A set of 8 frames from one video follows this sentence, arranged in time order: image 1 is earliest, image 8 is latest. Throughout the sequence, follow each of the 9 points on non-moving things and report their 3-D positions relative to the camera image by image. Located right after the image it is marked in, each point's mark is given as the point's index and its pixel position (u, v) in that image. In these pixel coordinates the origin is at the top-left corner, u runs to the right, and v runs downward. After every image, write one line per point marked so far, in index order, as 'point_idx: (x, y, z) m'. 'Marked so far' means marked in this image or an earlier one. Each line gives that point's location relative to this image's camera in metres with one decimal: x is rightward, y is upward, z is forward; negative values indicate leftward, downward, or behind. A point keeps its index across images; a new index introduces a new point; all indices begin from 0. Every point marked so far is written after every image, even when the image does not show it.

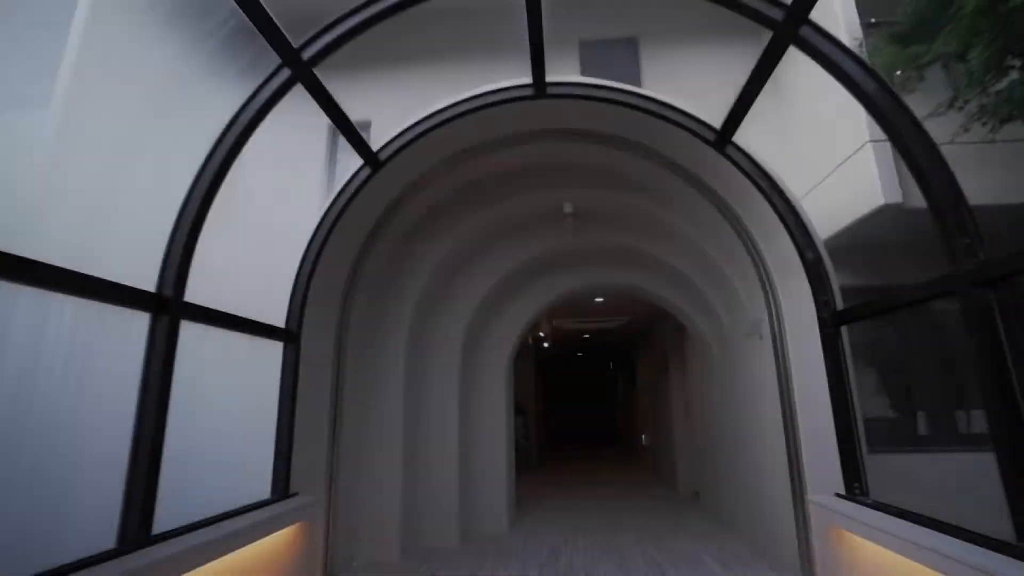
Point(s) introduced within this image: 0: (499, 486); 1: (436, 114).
0: (-0.1, -2.2, +5.2) m
1: (-0.6, +1.5, +4.0) m
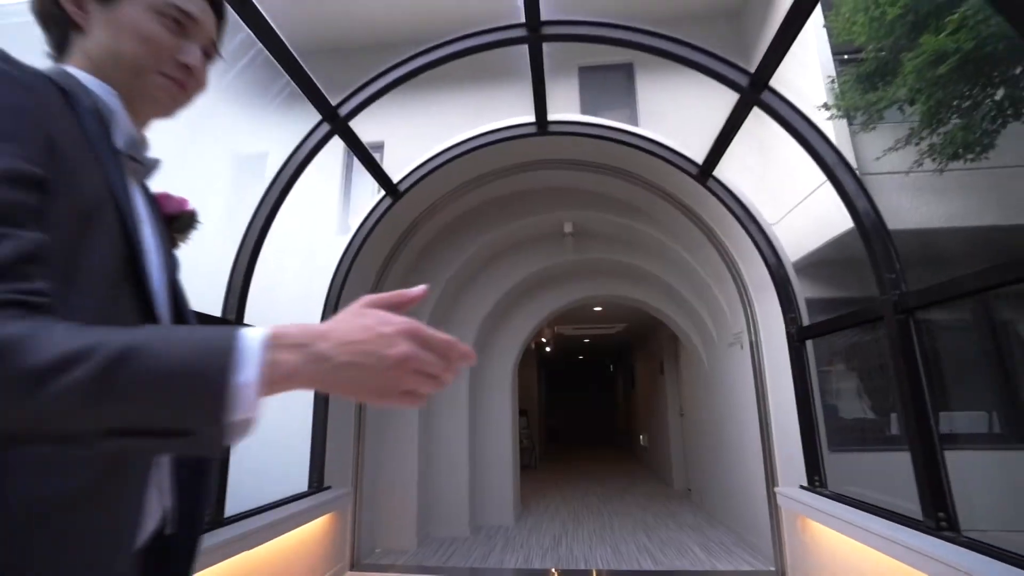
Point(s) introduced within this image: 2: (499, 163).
0: (-0.1, -2.3, +5.7) m
1: (-0.6, +1.3, +4.5) m
2: (-0.1, +1.3, +4.9) m
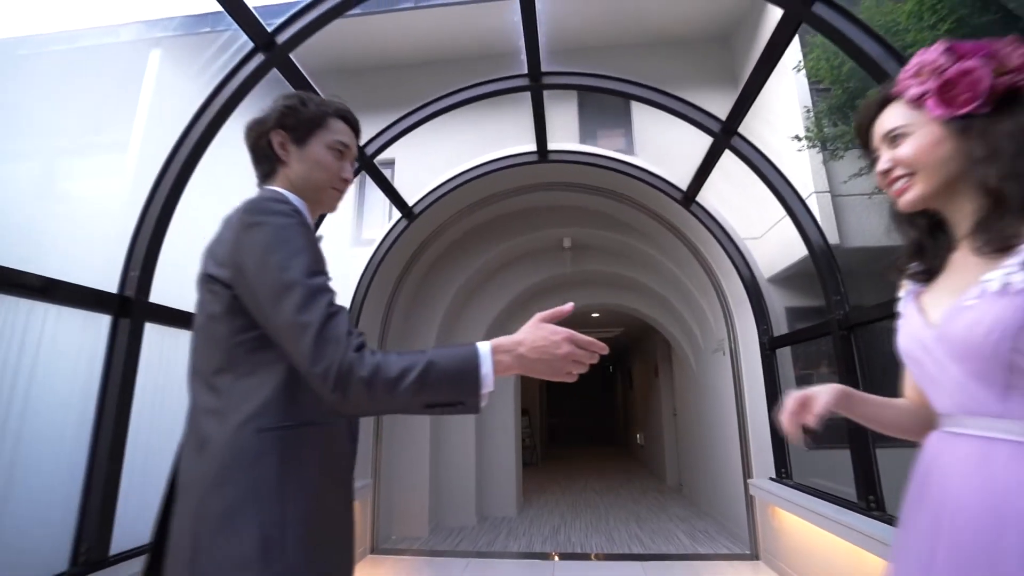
0: (0.0, -2.5, +6.2) m
1: (-0.5, +1.2, +5.0) m
2: (-0.1, +1.2, +5.4) m
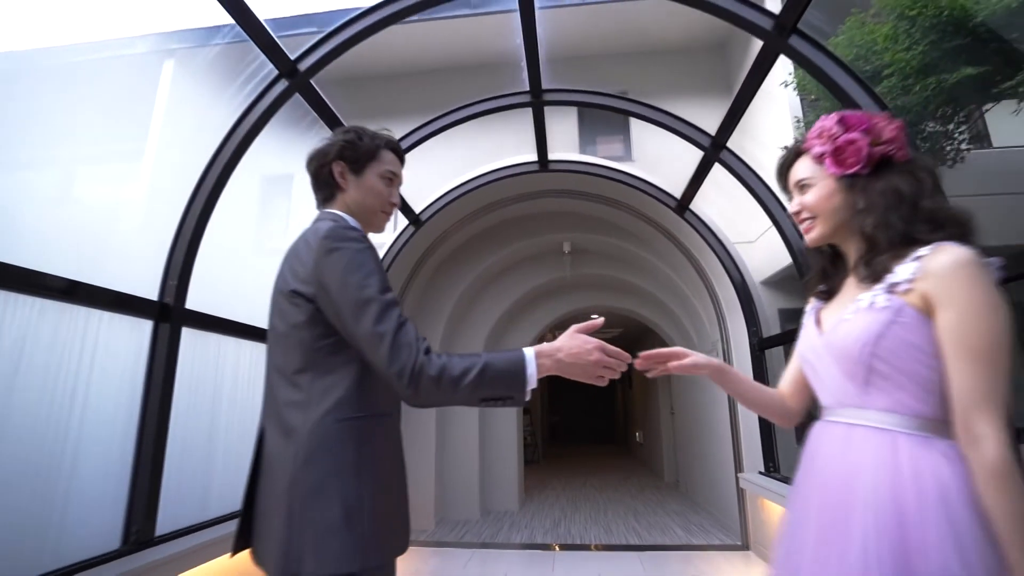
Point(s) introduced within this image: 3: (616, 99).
0: (0.0, -2.5, +6.4) m
1: (-0.5, +1.1, +5.2) m
2: (0.0, +1.1, +5.6) m
3: (+0.9, +1.6, +4.2) m
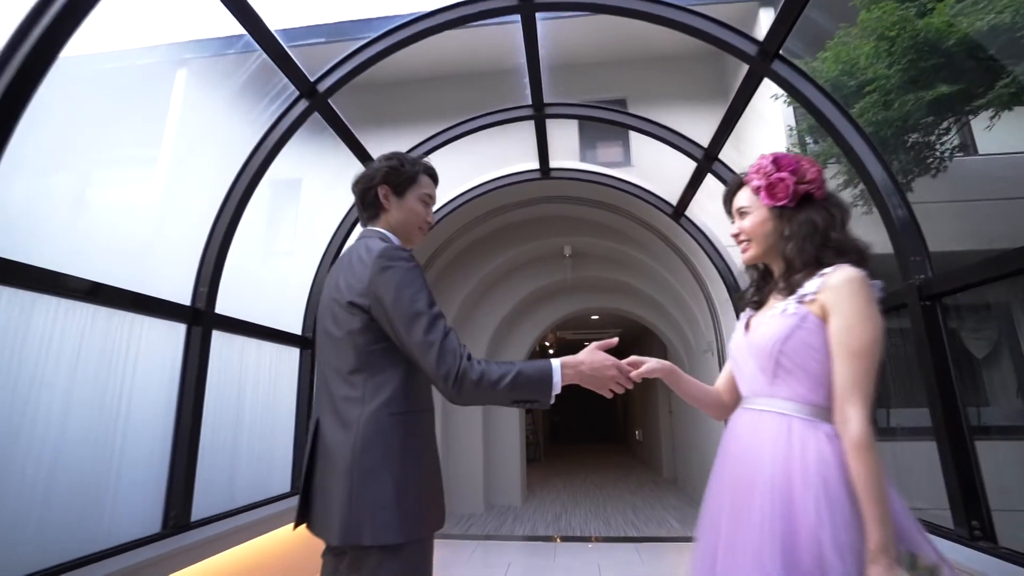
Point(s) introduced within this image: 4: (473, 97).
0: (0.0, -2.5, +6.6) m
1: (-0.5, +1.1, +5.4) m
2: (0.0, +1.1, +5.8) m
3: (+1.0, +1.6, +4.4) m
4: (-0.4, +1.7, +4.3) m
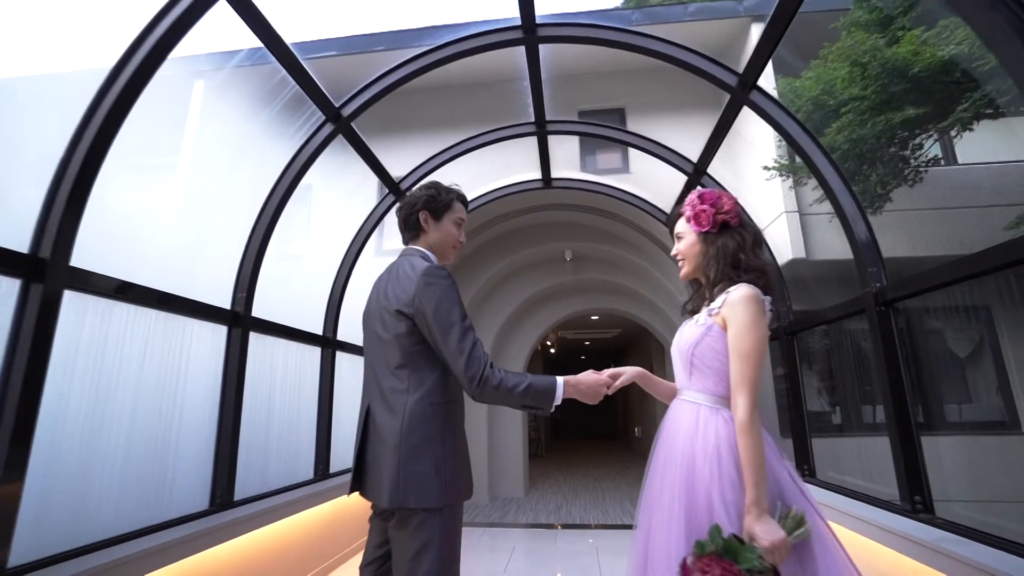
0: (+0.1, -2.6, +6.9) m
1: (-0.4, +1.1, +5.7) m
2: (0.0, +1.1, +6.1) m
3: (+1.0, +1.6, +4.7) m
4: (-0.3, +1.7, +4.6) m
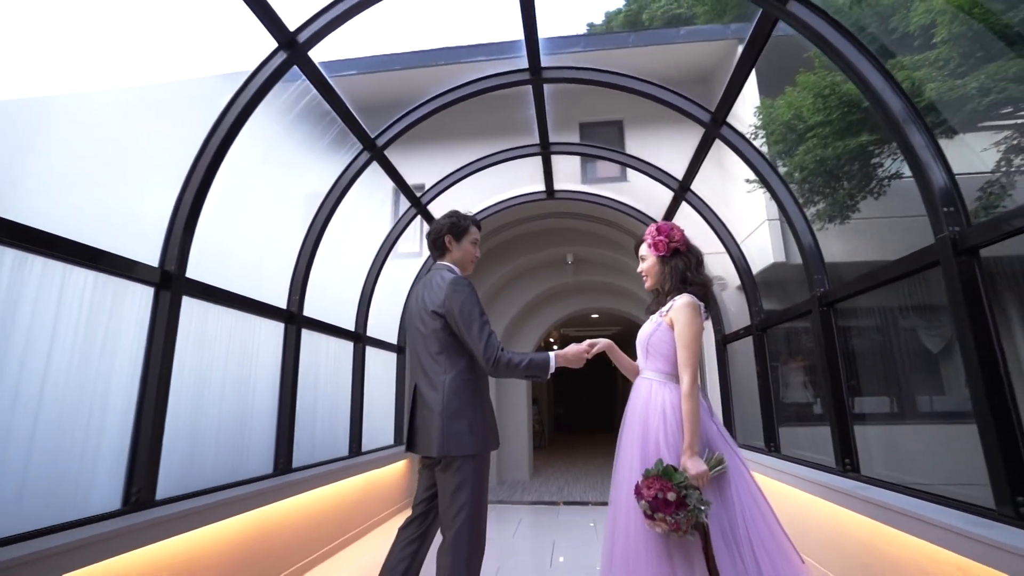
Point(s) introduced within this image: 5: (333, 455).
0: (+0.2, -2.6, +7.5) m
1: (-0.3, +1.1, +6.3) m
2: (+0.1, +1.0, +6.7) m
3: (+1.1, +1.5, +5.3) m
4: (-0.2, +1.7, +5.2) m
5: (-1.7, -1.6, +4.6) m
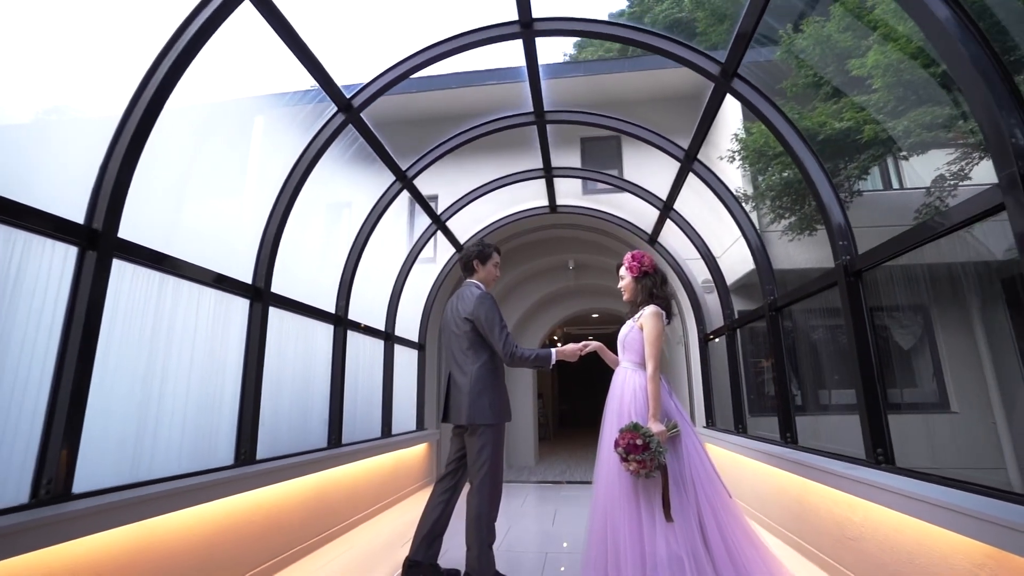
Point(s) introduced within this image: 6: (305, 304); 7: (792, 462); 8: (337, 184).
0: (+0.3, -2.6, +8.3) m
1: (-0.2, +1.0, +7.1) m
2: (+0.2, +1.0, +7.5) m
3: (+1.2, +1.5, +6.0) m
4: (-0.2, +1.6, +5.9) m
5: (-1.7, -1.7, +5.4) m
6: (-1.9, -0.2, +4.2) m
7: (+2.2, -1.4, +3.6) m
8: (-1.7, +1.0, +4.5) m
